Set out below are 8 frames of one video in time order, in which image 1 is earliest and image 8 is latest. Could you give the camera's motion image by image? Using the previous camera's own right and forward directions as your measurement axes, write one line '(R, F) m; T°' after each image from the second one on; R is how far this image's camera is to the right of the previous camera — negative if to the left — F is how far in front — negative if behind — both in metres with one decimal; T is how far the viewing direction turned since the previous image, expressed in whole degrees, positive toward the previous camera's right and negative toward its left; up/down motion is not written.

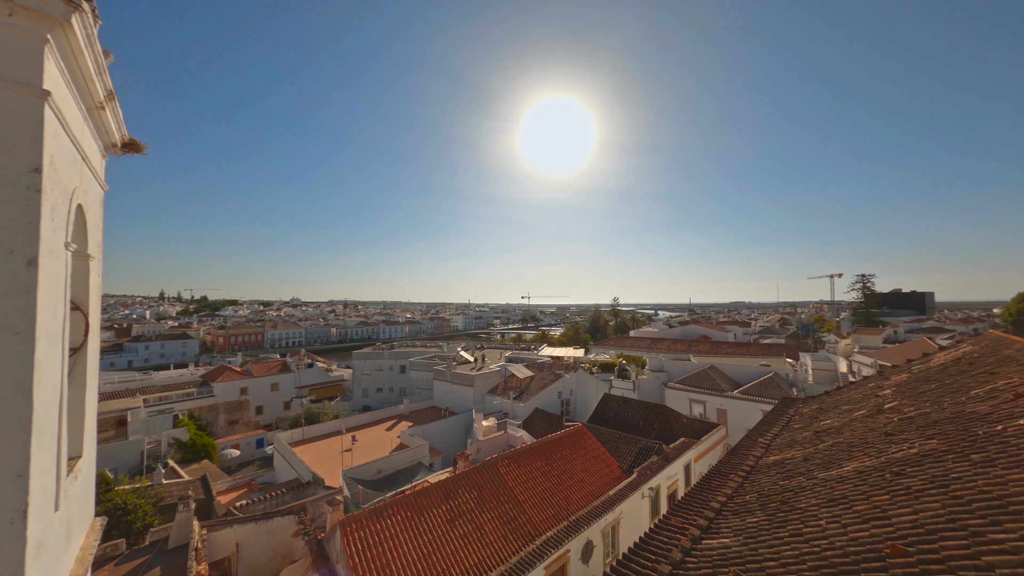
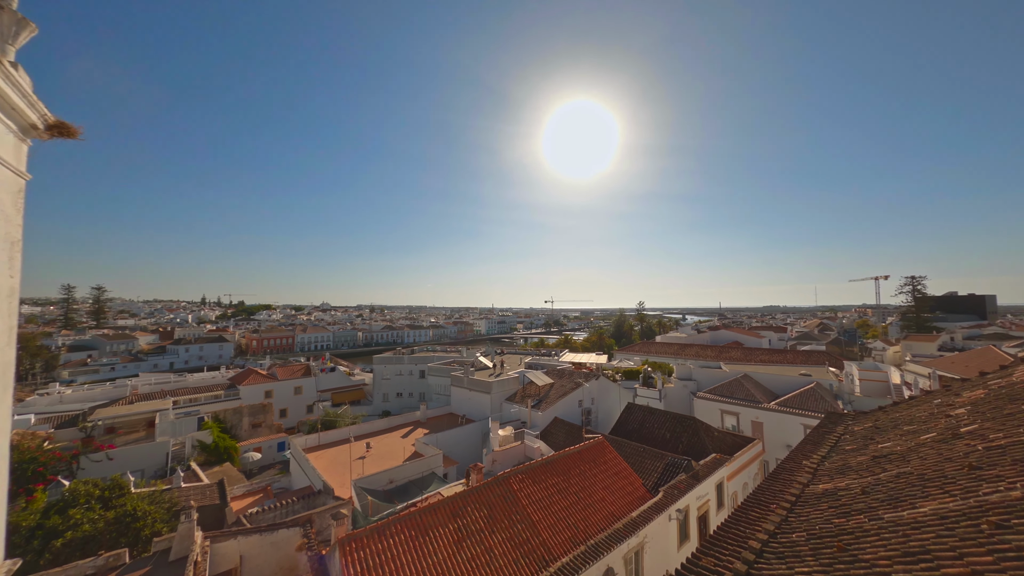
(+0.2, +0.5) m; -4°
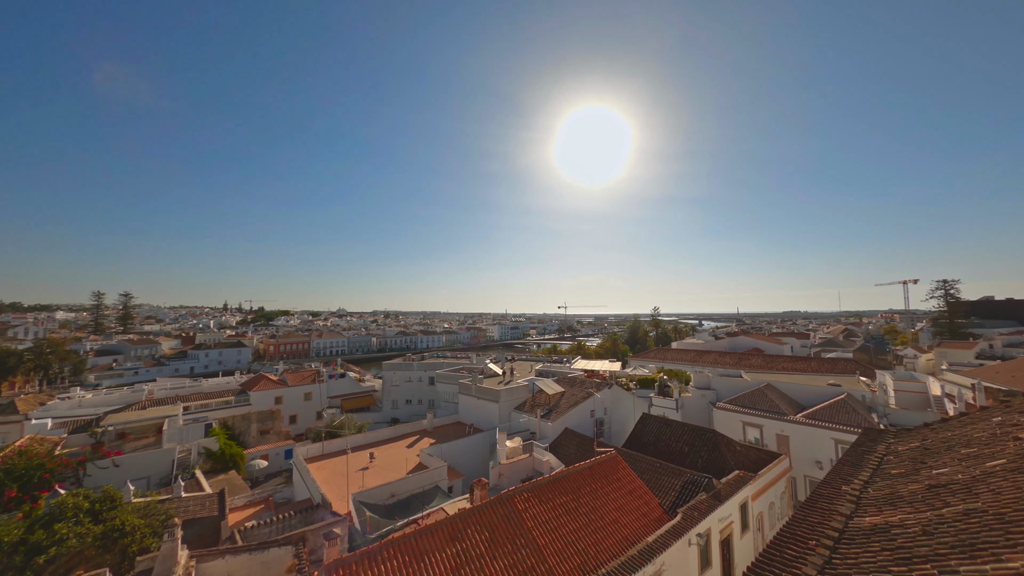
(+0.2, +0.5) m; -2°
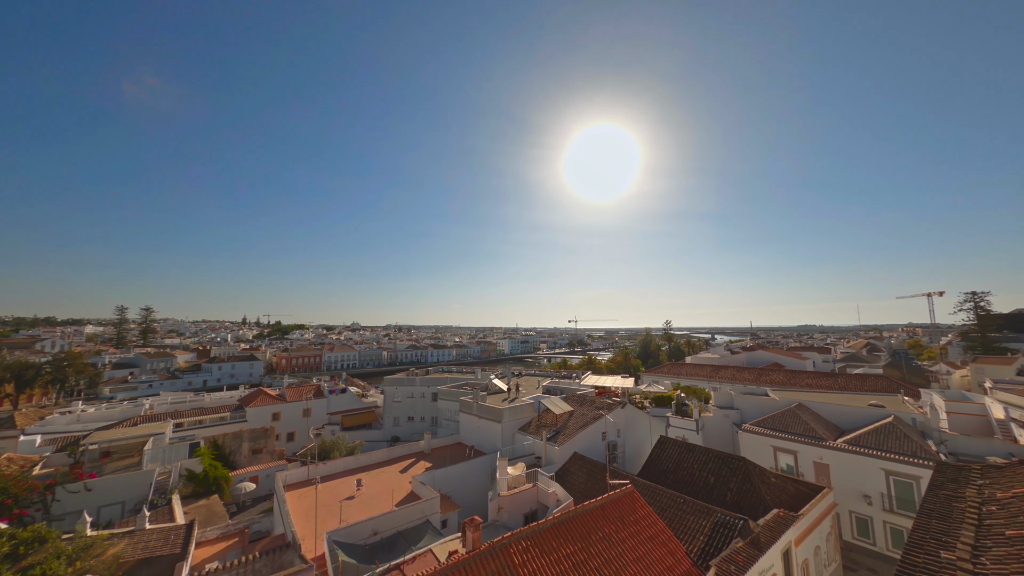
(+0.3, +1.2) m; -2°
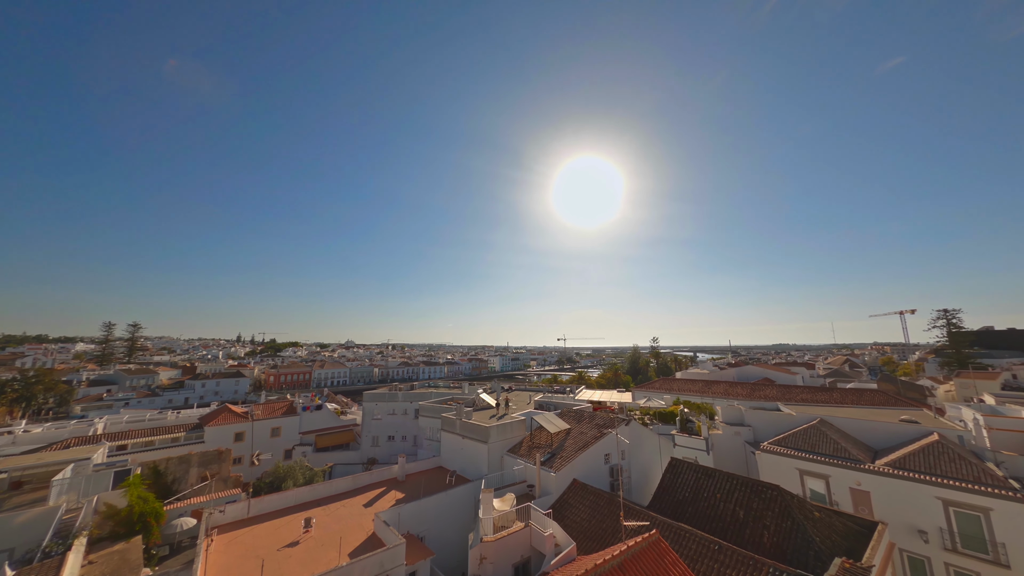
(+0.2, +2.0) m; +1°
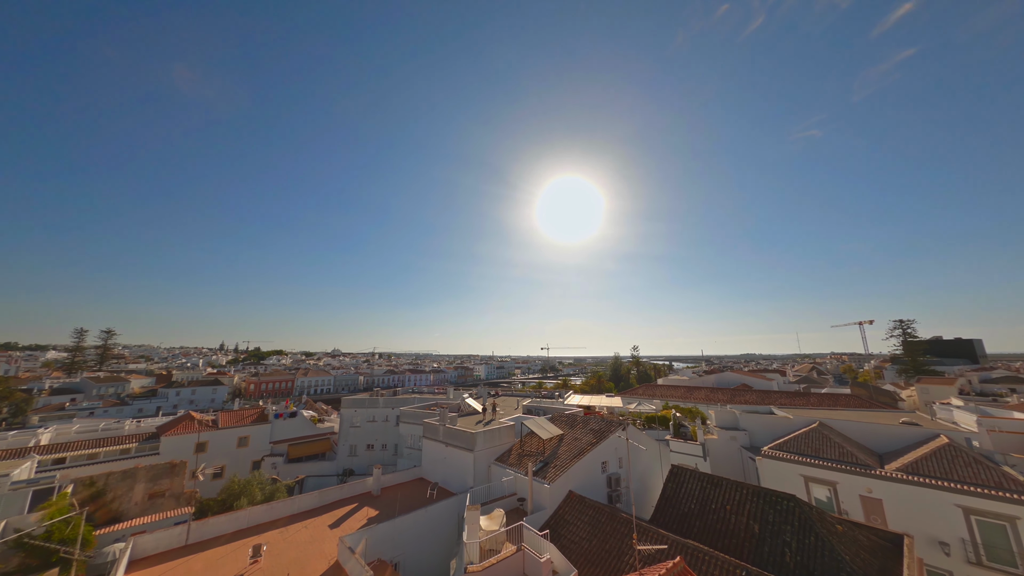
(0.0, +1.2) m; +2°
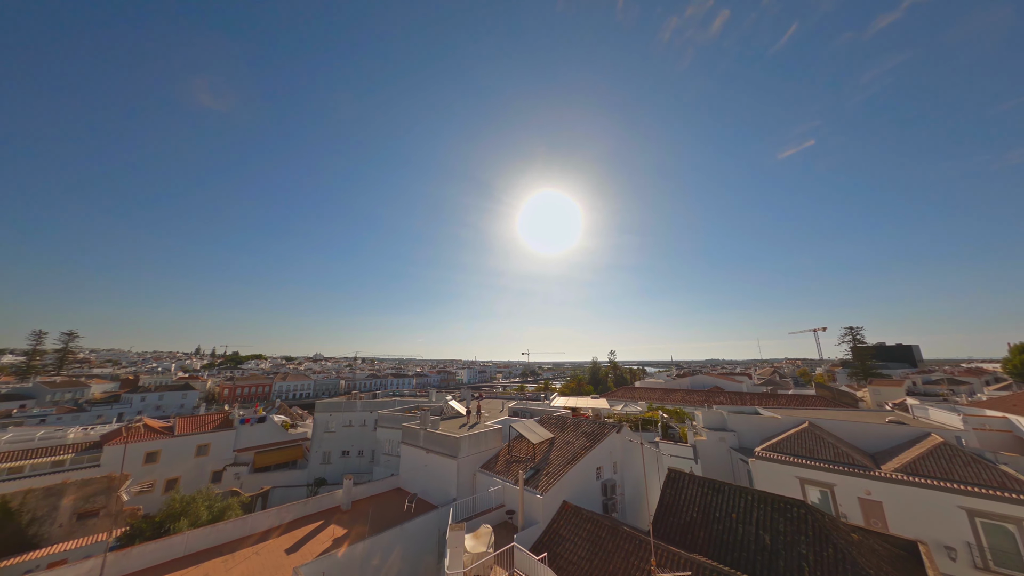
(-0.1, +1.1) m; +3°
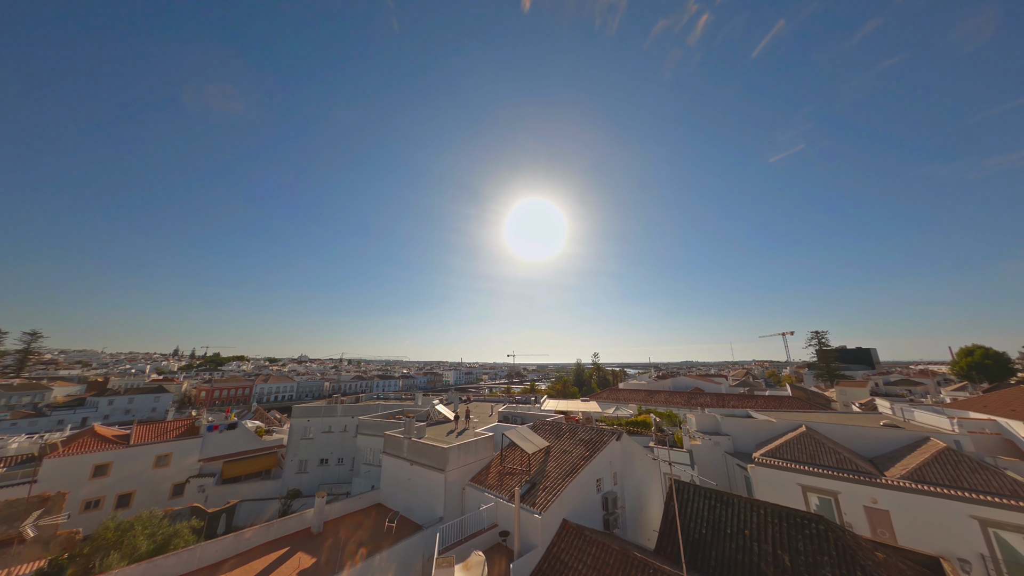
(-0.2, +1.0) m; +2°
